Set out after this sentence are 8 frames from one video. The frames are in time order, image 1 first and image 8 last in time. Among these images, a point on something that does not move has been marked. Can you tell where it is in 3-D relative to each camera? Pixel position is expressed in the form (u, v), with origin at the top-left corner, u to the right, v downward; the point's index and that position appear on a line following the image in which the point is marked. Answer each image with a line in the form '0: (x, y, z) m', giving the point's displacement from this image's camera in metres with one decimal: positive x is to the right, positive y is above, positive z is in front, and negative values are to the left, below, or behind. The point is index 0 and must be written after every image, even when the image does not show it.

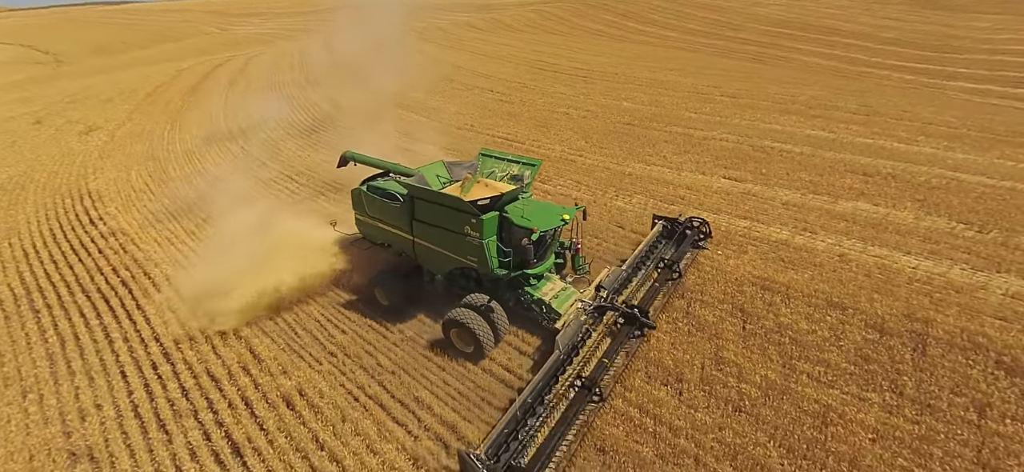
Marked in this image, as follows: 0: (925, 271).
0: (+6.0, -0.6, +6.0) m
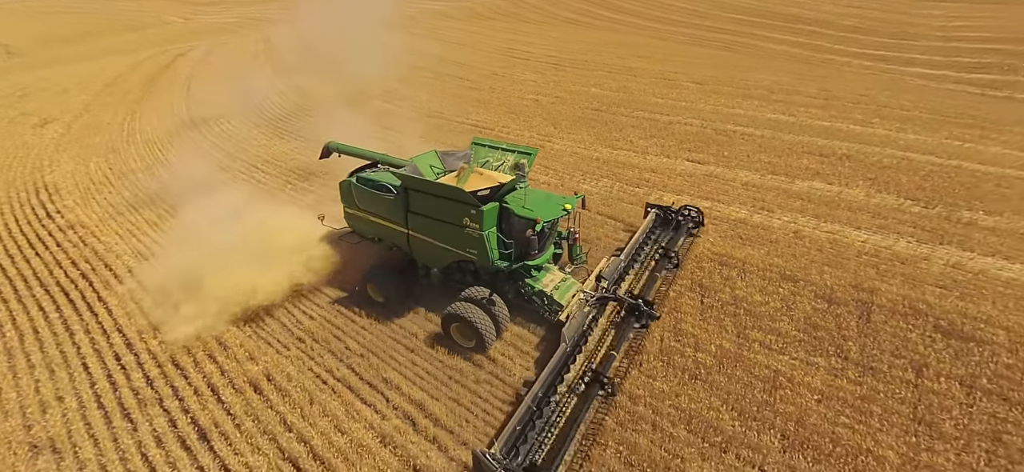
0: (+5.5, -0.2, +6.3) m
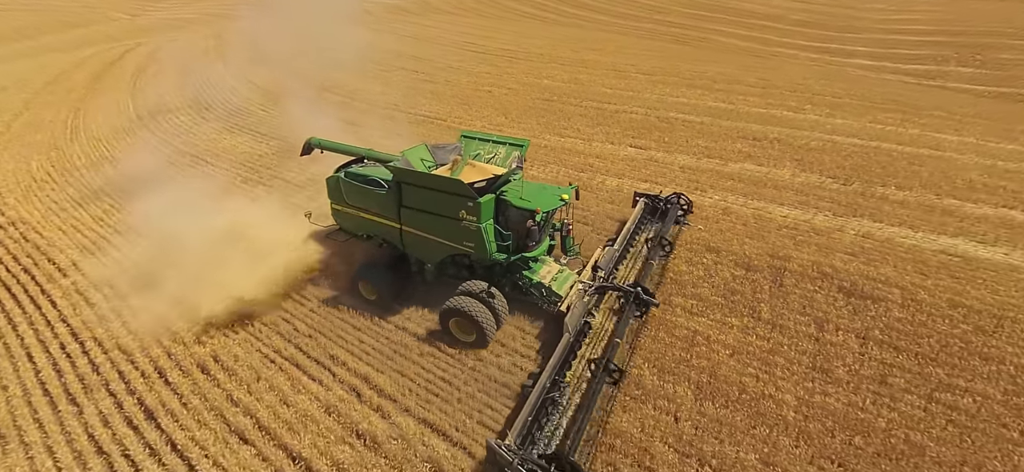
0: (+4.6, +0.2, +6.8) m
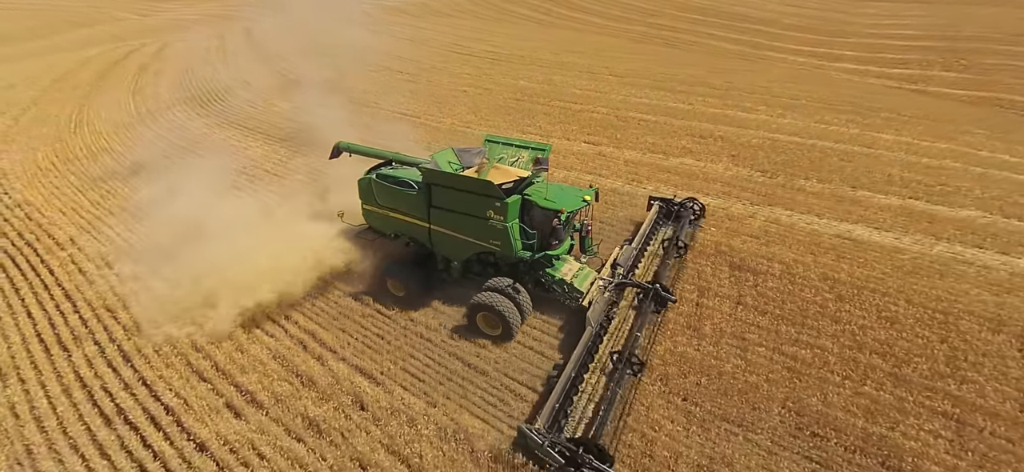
0: (+3.6, +0.5, +7.5) m
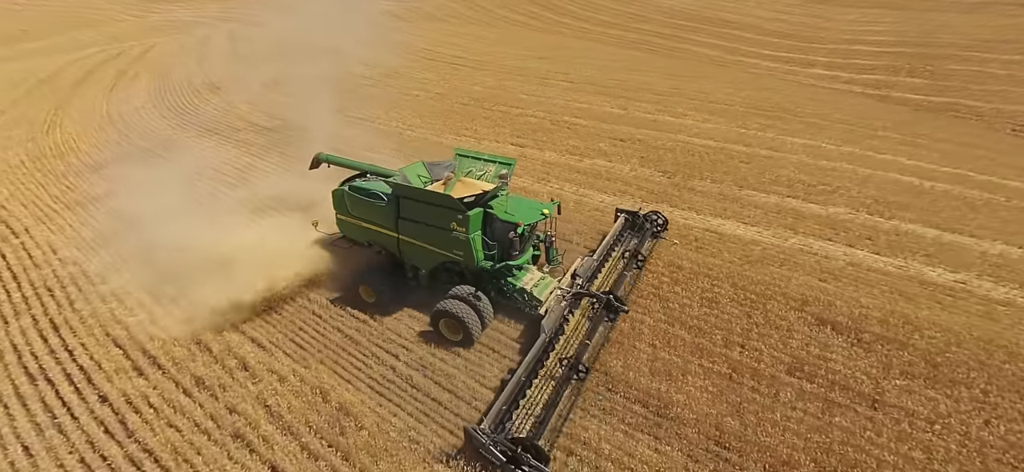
0: (+1.9, +0.6, +8.2) m
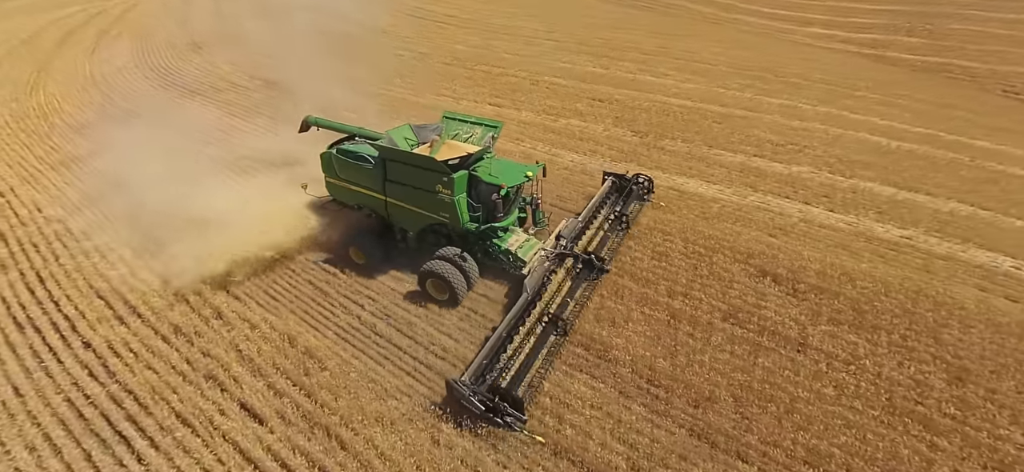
0: (+1.3, +1.5, +8.4) m
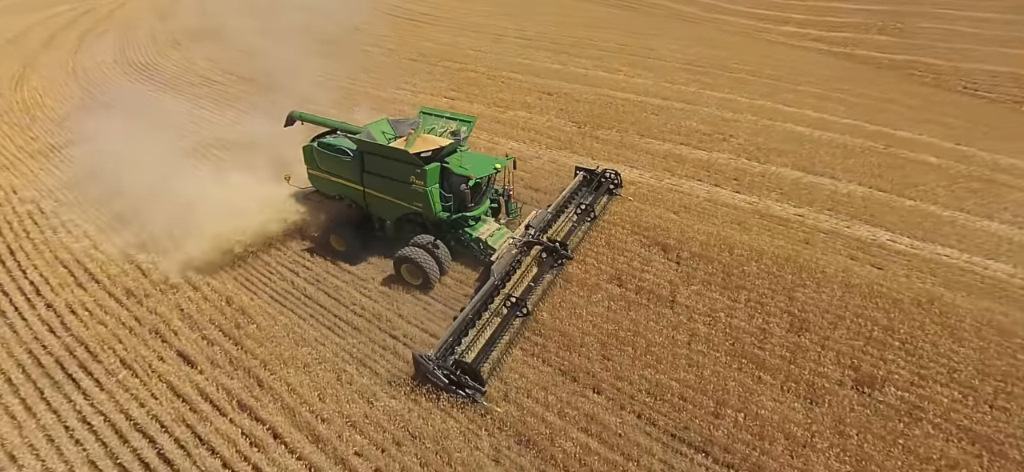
0: (0.0, +1.9, +9.1) m
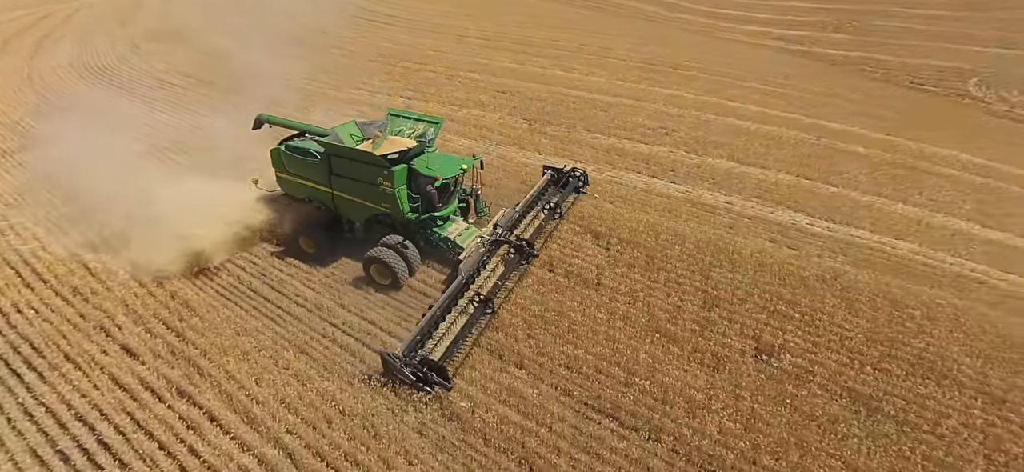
0: (-1.1, +2.0, +9.4) m
